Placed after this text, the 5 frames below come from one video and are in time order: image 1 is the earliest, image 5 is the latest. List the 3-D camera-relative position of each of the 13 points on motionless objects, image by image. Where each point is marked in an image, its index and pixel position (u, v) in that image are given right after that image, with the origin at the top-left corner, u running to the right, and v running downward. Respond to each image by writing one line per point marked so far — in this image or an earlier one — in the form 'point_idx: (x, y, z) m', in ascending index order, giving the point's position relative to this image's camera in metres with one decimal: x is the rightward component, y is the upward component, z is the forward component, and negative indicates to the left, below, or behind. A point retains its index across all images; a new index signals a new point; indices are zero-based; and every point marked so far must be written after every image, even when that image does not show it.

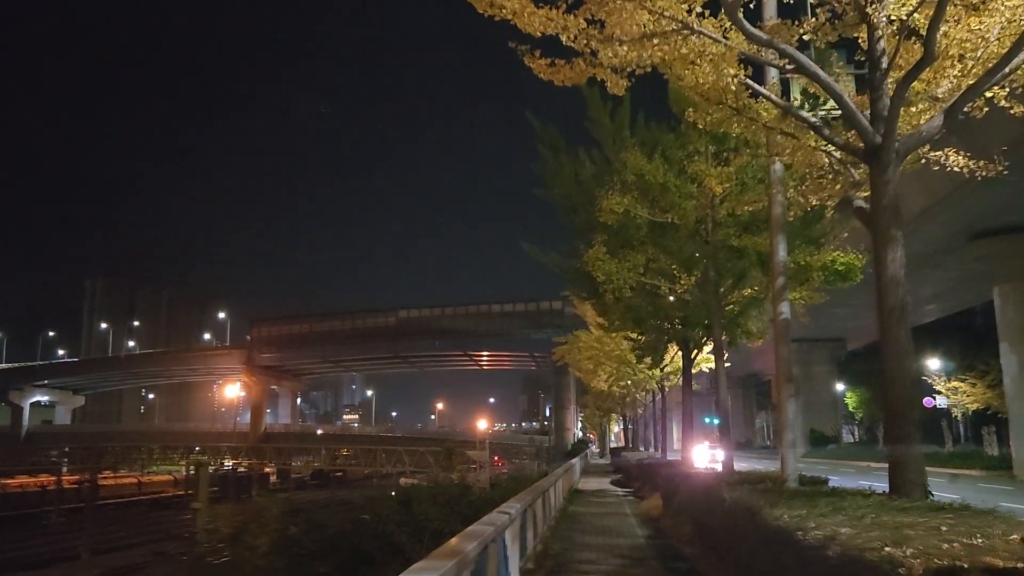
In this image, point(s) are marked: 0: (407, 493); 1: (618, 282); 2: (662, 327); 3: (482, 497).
0: (-2.0, -3.9, +16.0) m
1: (+2.1, +0.3, +16.4) m
2: (+3.3, -0.7, +18.4) m
3: (-0.5, -4.1, +16.4) m
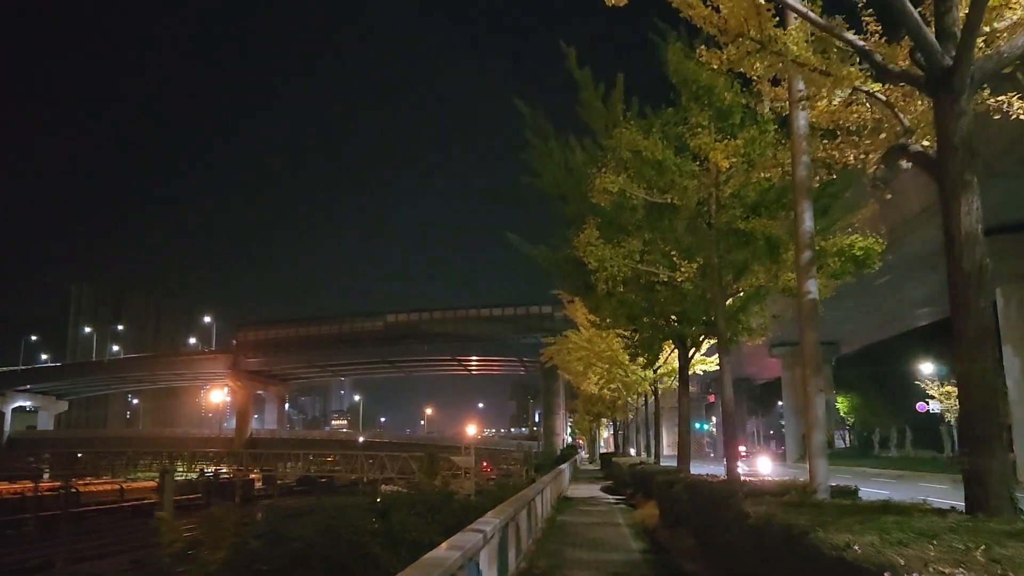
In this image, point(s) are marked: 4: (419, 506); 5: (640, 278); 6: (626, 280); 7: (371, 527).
0: (-2.3, -3.8, +14.9) m
1: (+1.9, +0.4, +15.5) m
2: (+3.0, -0.7, +17.4) m
3: (-0.8, -4.0, +15.4) m
4: (-1.5, -3.7, +14.4) m
5: (+2.5, +0.2, +16.1) m
6: (+2.2, +0.3, +15.8) m
7: (-2.2, -3.6, +12.8) m
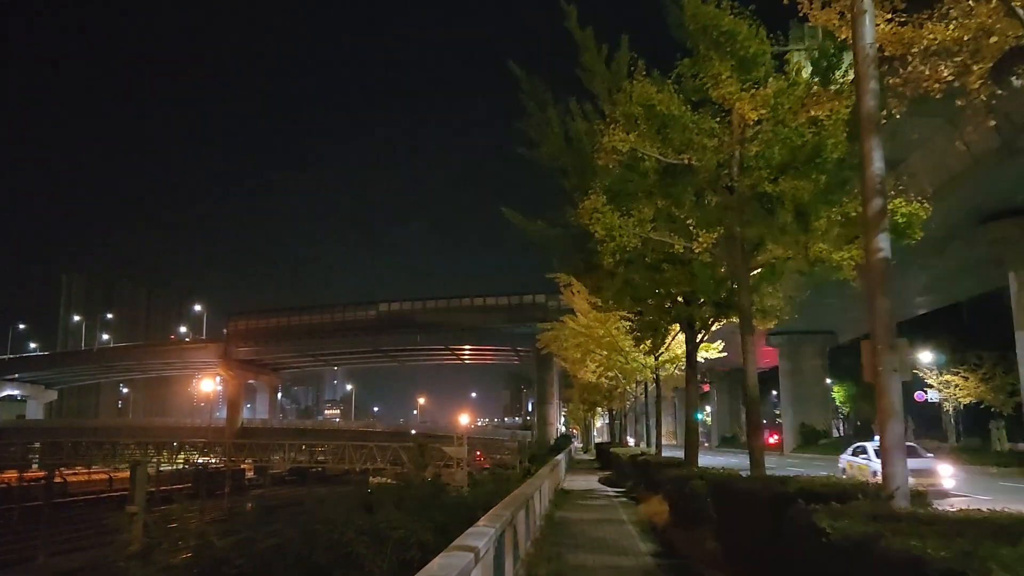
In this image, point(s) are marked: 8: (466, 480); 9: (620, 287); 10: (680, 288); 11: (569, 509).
0: (-2.3, -3.4, +13.9) m
1: (+1.8, +0.7, +14.5) m
2: (+2.9, -0.3, +16.5) m
3: (-0.9, -3.6, +14.4) m
4: (-1.6, -3.4, +13.4) m
5: (+2.4, +0.6, +15.1) m
6: (+2.2, +0.6, +14.8) m
7: (-2.2, -3.3, +11.8) m
8: (-1.1, -4.3, +19.0) m
9: (+2.1, +0.1, +16.2) m
10: (+3.1, 0.0, +15.4) m
11: (+1.3, -5.2, +19.7) m
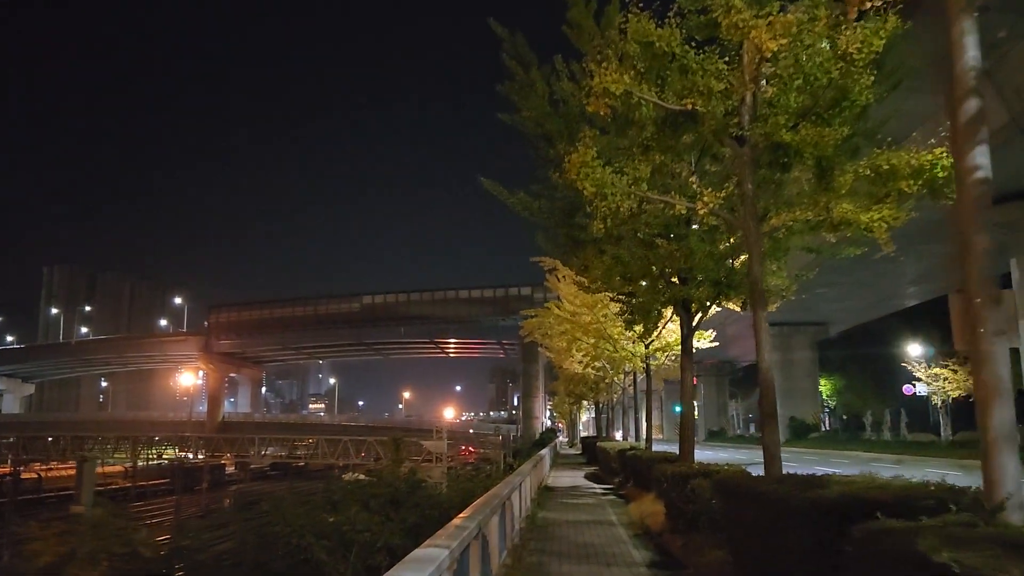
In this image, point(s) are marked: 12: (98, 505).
0: (-2.7, -3.1, +12.8) m
1: (+1.5, +1.1, +13.3) m
2: (+2.5, 0.0, +15.3) m
3: (-1.2, -3.3, +13.2) m
4: (-1.9, -3.1, +12.2) m
5: (+2.1, +0.9, +13.9) m
6: (+1.8, +0.9, +13.7) m
7: (-2.5, -3.0, +10.6) m
8: (-1.5, -3.9, +17.8) m
9: (+1.7, +0.4, +15.1) m
10: (+2.8, +0.4, +14.3) m
11: (+0.9, -4.8, +18.6) m
12: (-4.9, -2.6, +10.1) m
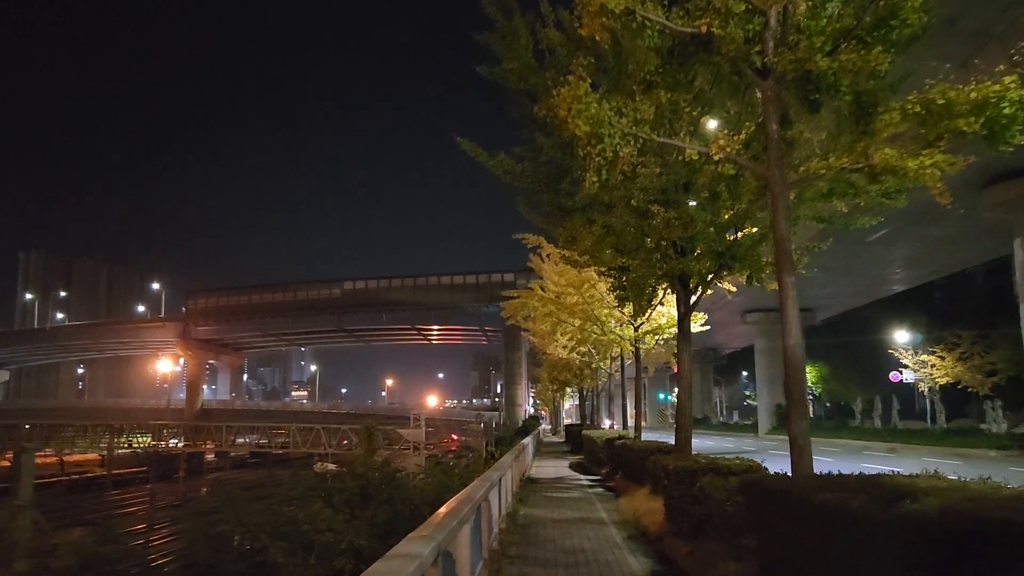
0: (-2.9, -2.7, +11.6) m
1: (+1.2, +1.4, +12.1) m
2: (+2.2, +0.4, +14.2) m
3: (-1.5, -2.9, +12.1) m
4: (-2.2, -2.7, +11.0) m
5: (+1.8, +1.3, +12.8) m
6: (+1.5, +1.3, +12.5) m
7: (-2.7, -2.7, +9.5) m
8: (-1.9, -3.5, +16.6) m
9: (+1.4, +0.8, +13.9) m
10: (+2.5, +0.7, +13.1) m
11: (+0.5, -4.4, +17.5) m
12: (-5.1, -2.3, +8.8) m
